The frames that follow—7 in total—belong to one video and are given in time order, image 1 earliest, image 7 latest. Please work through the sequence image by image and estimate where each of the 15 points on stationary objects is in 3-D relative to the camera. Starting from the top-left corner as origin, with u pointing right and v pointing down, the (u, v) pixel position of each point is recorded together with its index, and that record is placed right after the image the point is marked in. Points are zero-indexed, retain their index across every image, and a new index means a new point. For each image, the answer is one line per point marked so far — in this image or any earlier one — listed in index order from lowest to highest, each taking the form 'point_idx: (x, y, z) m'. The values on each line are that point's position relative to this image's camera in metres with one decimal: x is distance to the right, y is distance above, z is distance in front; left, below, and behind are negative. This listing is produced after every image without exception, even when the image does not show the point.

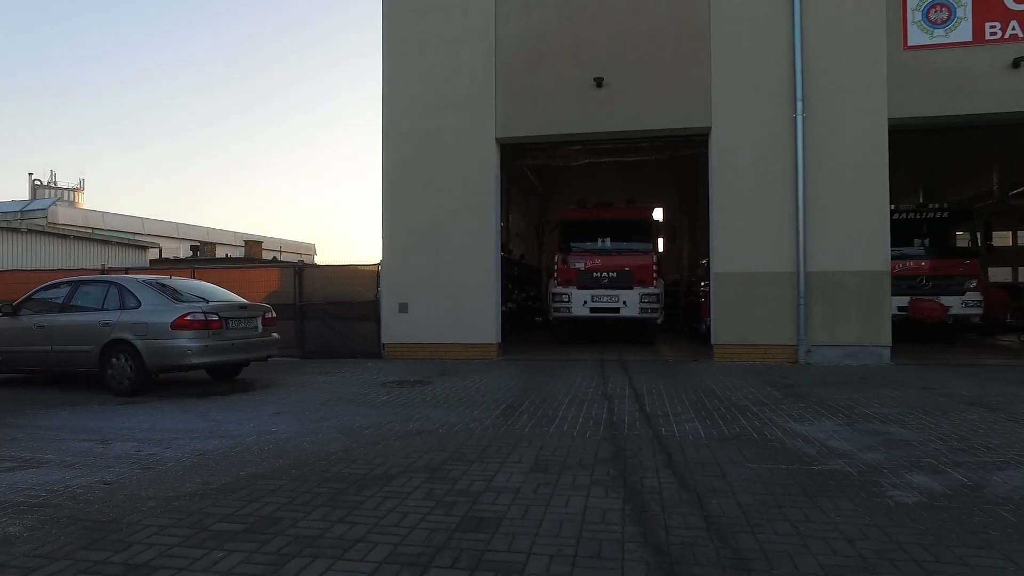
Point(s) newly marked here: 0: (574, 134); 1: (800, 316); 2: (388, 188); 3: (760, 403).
0: (+1.3, +3.0, +12.0) m
1: (+5.1, -0.5, +10.8) m
2: (-2.6, +2.1, +12.6) m
3: (+2.9, -1.4, +7.2) m
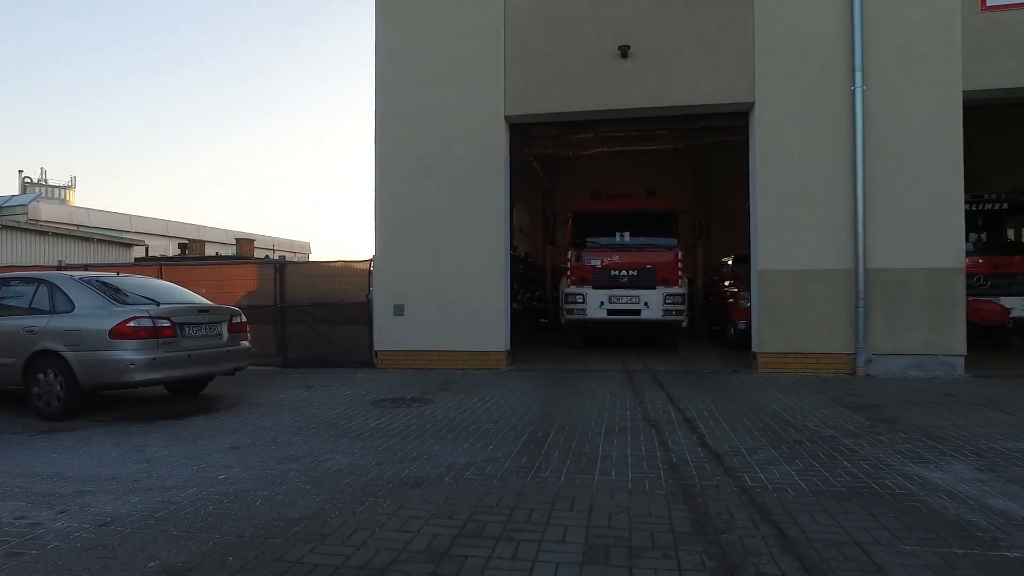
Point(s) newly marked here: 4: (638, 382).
0: (+1.5, +3.0, +10.5) m
1: (+5.3, -0.5, +9.3) m
2: (-2.4, +2.1, +11.0) m
3: (+3.1, -1.3, +5.7) m
4: (+1.8, -1.4, +8.8) m
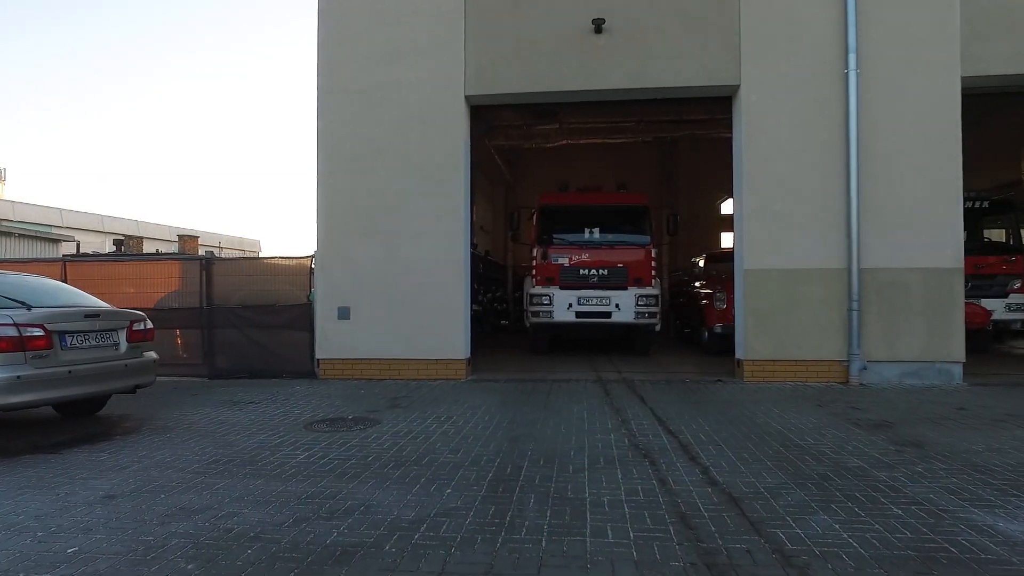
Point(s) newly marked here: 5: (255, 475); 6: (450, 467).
0: (+0.9, +3.0, +9.5) m
1: (+4.8, -0.5, +8.5) m
2: (-3.0, +2.1, +9.7) m
3: (+2.9, -1.4, +4.7) m
4: (+1.3, -1.4, +7.7) m
5: (-2.0, -1.4, +4.6) m
6: (-0.5, -1.4, +4.8) m
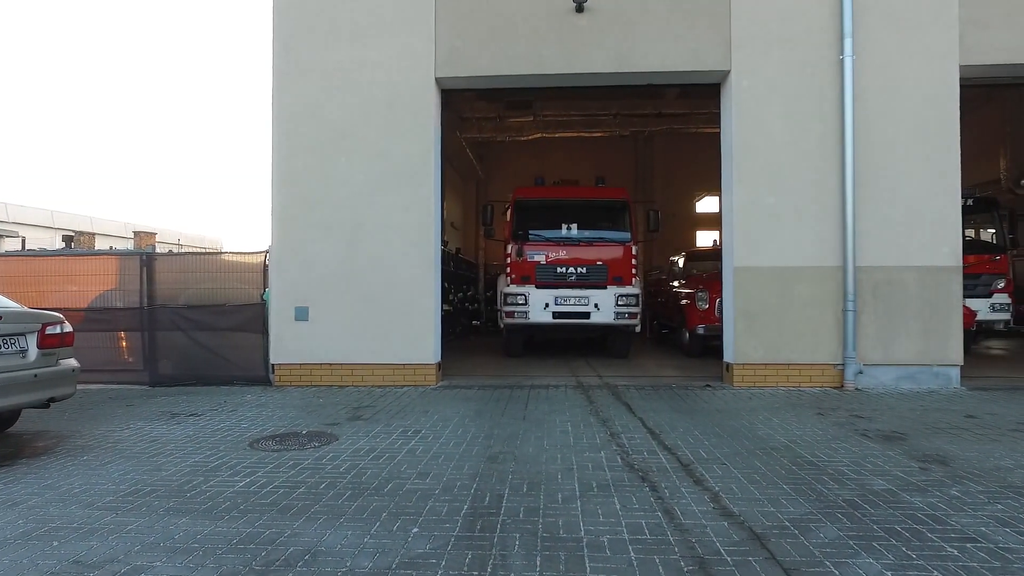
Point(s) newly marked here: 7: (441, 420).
0: (+0.5, +3.0, +8.8) m
1: (+4.4, -0.5, +8.0) m
2: (-3.4, +2.1, +8.9) m
3: (+2.7, -1.3, +4.2) m
4: (+1.0, -1.3, +7.1) m
5: (-2.1, -1.4, +3.8) m
6: (-0.6, -1.4, +4.0) m
7: (-0.7, -1.4, +6.4) m
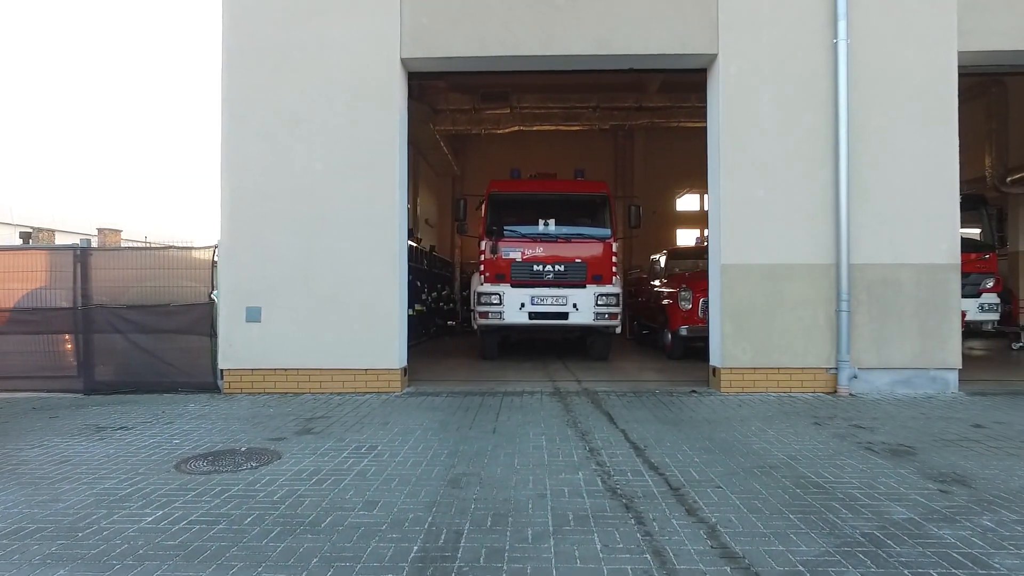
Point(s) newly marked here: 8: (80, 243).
0: (+0.1, +3.1, +8.2) m
1: (+4.1, -0.5, +7.5) m
2: (-3.8, +2.1, +8.1) m
3: (+2.5, -1.3, +3.6) m
4: (+0.7, -1.3, +6.5) m
5: (-2.3, -1.4, +3.1) m
6: (-0.8, -1.4, +3.4) m
7: (-1.0, -1.4, +5.7) m
8: (-5.9, +0.6, +8.3) m
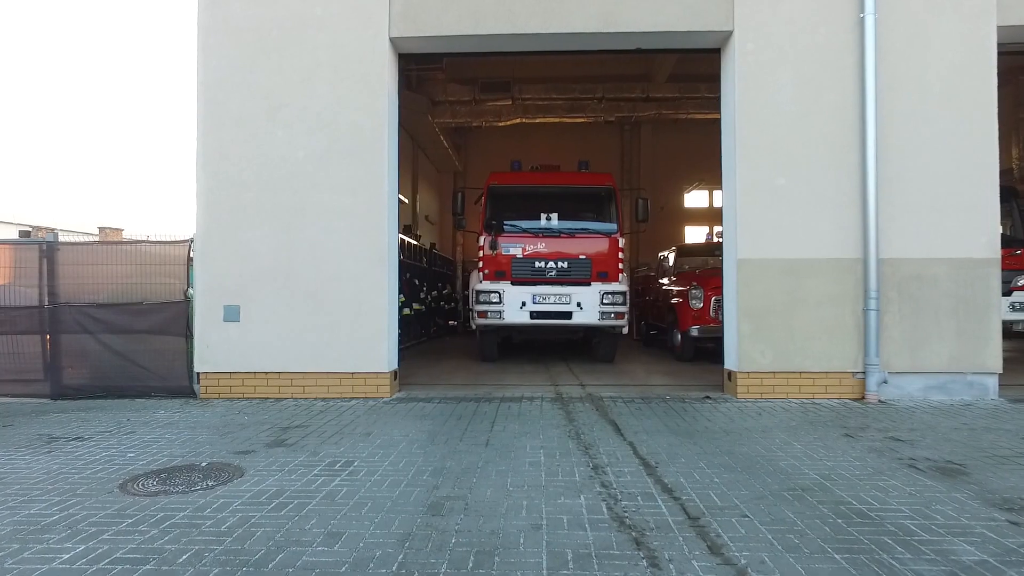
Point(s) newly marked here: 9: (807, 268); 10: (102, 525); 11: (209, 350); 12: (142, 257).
0: (+0.1, +3.1, +7.5) m
1: (+4.1, -0.5, +6.9) m
2: (-3.8, +2.2, +7.5) m
3: (+2.4, -1.3, +3.0) m
4: (+0.7, -1.3, +5.9) m
5: (-2.4, -1.3, +2.5) m
6: (-0.9, -1.3, +2.8) m
7: (-1.1, -1.3, +5.1) m
8: (-5.9, +0.6, +7.7) m
9: (+3.4, +0.2, +7.0) m
10: (-2.3, -1.3, +3.5) m
11: (-3.7, -0.7, +7.5) m
12: (-4.7, +0.4, +7.7) m
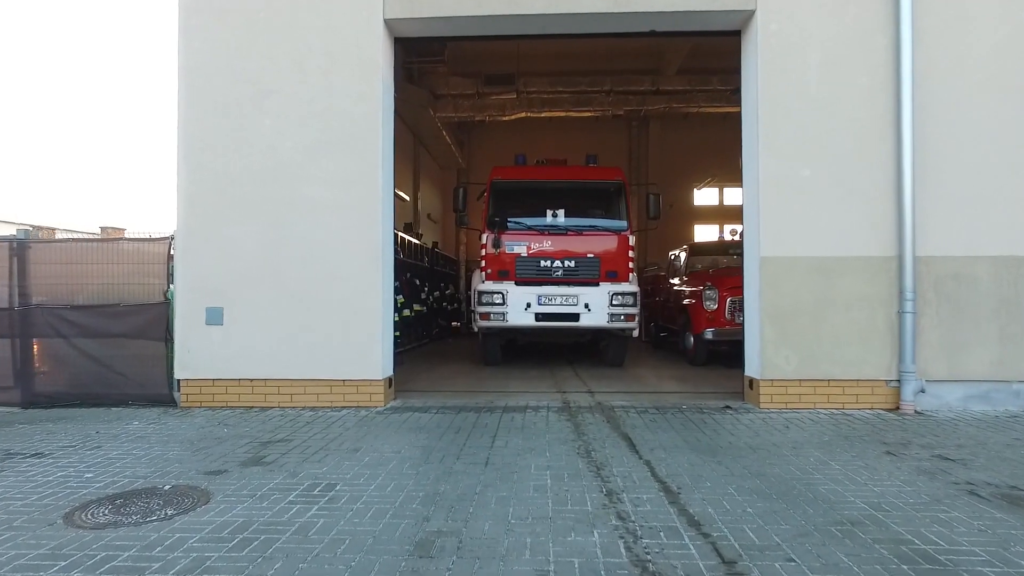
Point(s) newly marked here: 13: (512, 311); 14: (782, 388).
0: (+0.1, +3.1, +7.0) m
1: (+4.1, -0.5, +6.3) m
2: (-3.8, +2.1, +7.0) m
3: (+2.4, -1.3, +2.4) m
4: (+0.7, -1.3, +5.3) m
5: (-2.4, -1.3, +2.0) m
6: (-0.9, -1.3, +2.2) m
7: (-1.1, -1.3, +4.6) m
8: (-5.8, +0.6, +7.2) m
9: (+3.4, +0.2, +6.5) m
10: (-2.3, -1.4, +3.0) m
11: (-3.7, -0.8, +6.9) m
12: (-4.6, +0.4, +7.2) m
13: (0.0, -0.3, +9.4) m
14: (+2.9, -1.1, +6.5) m
